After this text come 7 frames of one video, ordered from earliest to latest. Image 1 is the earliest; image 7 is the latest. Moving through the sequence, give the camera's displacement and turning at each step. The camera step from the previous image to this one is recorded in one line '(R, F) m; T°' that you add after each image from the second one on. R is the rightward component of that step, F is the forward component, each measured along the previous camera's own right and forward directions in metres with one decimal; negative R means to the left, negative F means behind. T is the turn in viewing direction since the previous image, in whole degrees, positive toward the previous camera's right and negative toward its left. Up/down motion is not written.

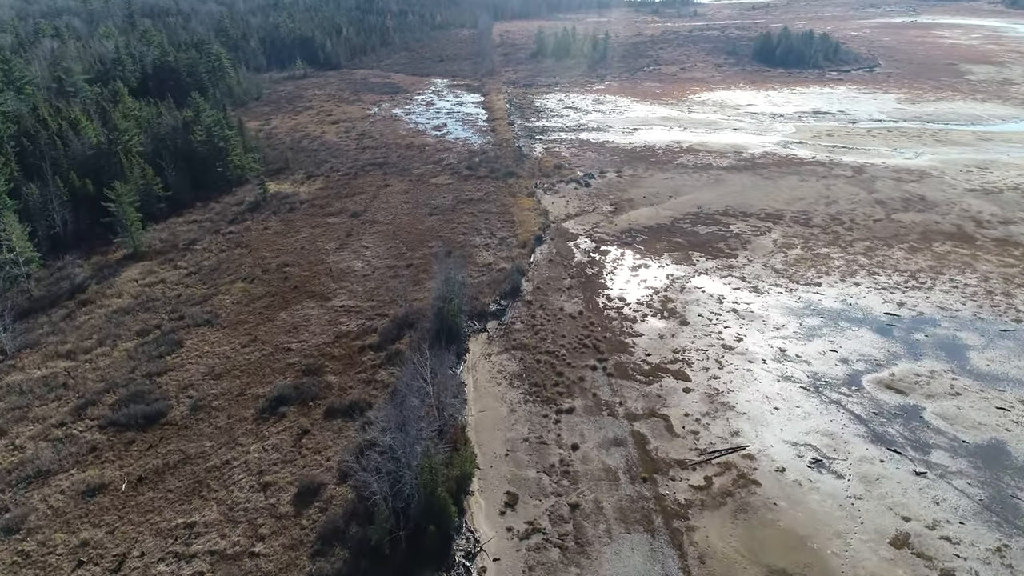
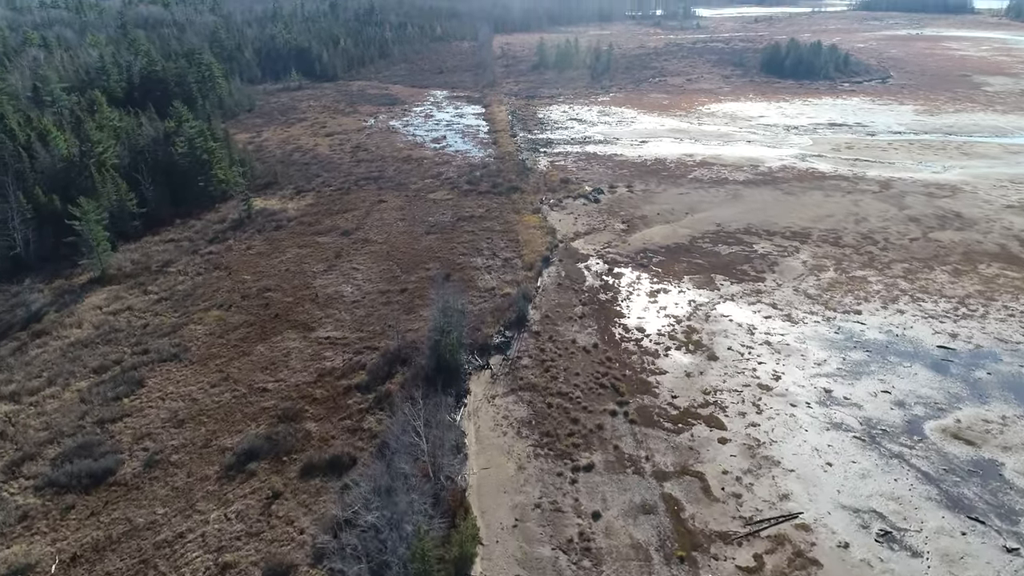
(-0.2, +2.7) m; 0°
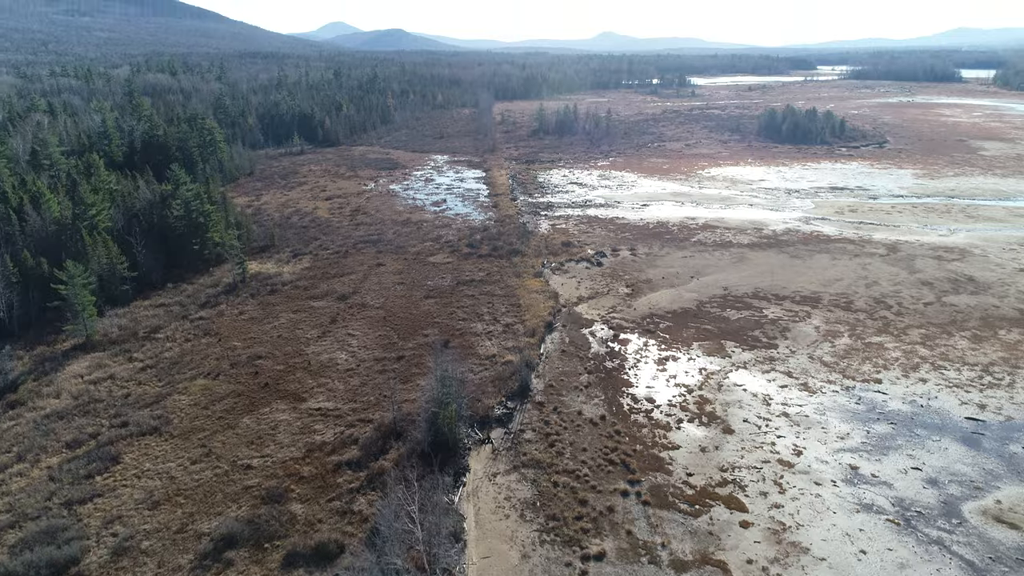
(-0.1, +1.0) m; 0°
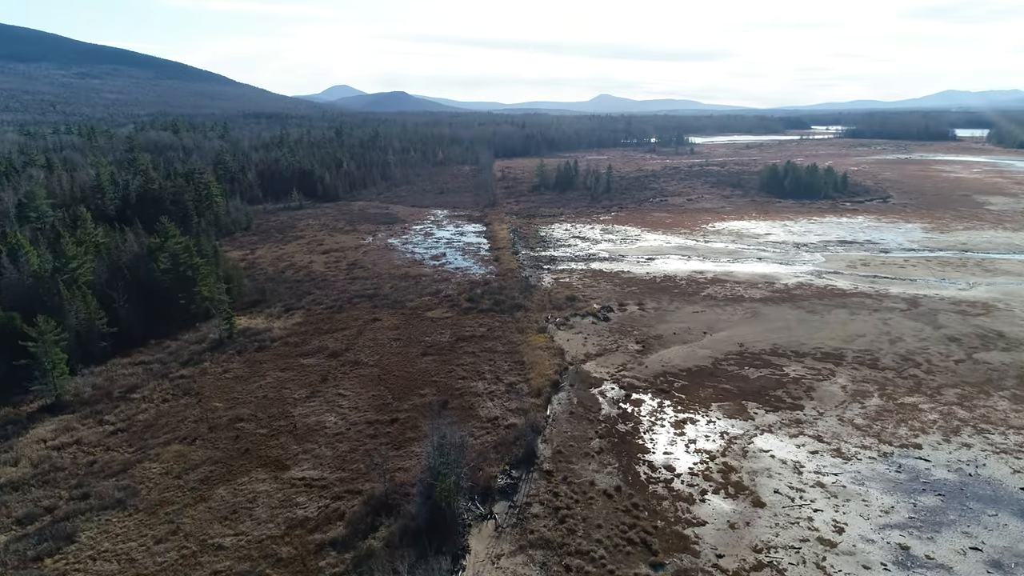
(-0.1, +1.7) m; 0°
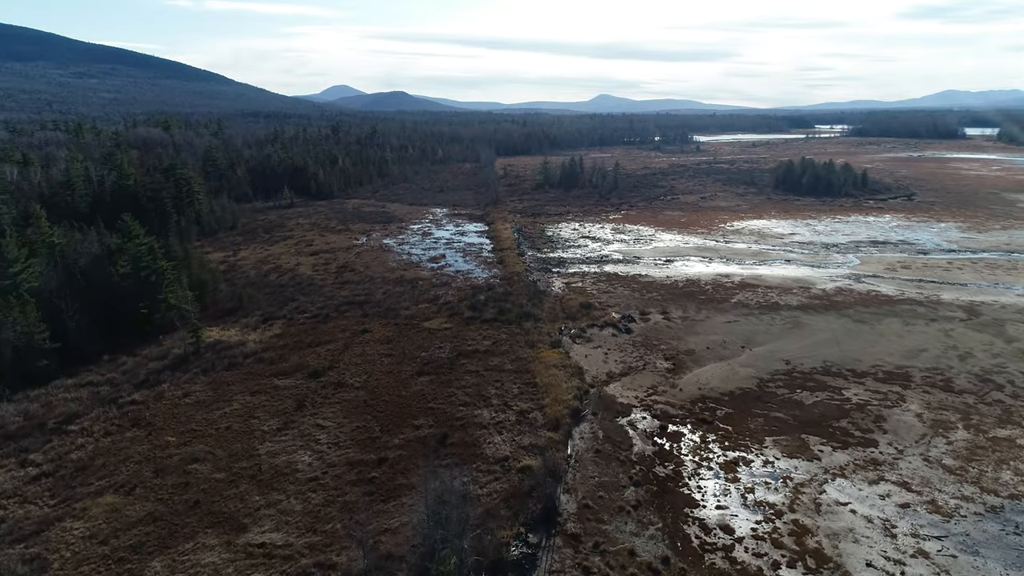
(-0.3, +4.0) m; 0°
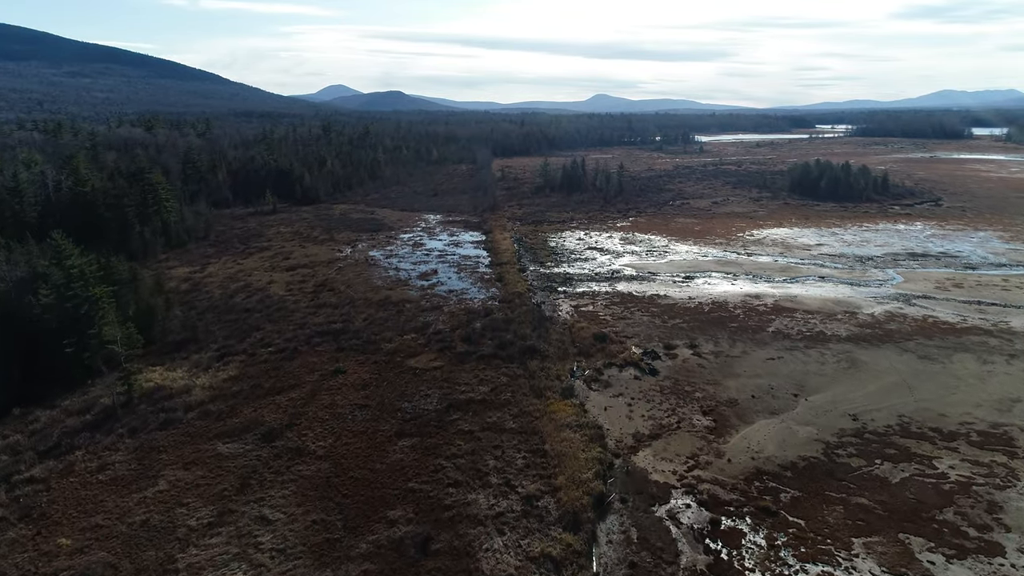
(-0.2, +4.8) m; 0°
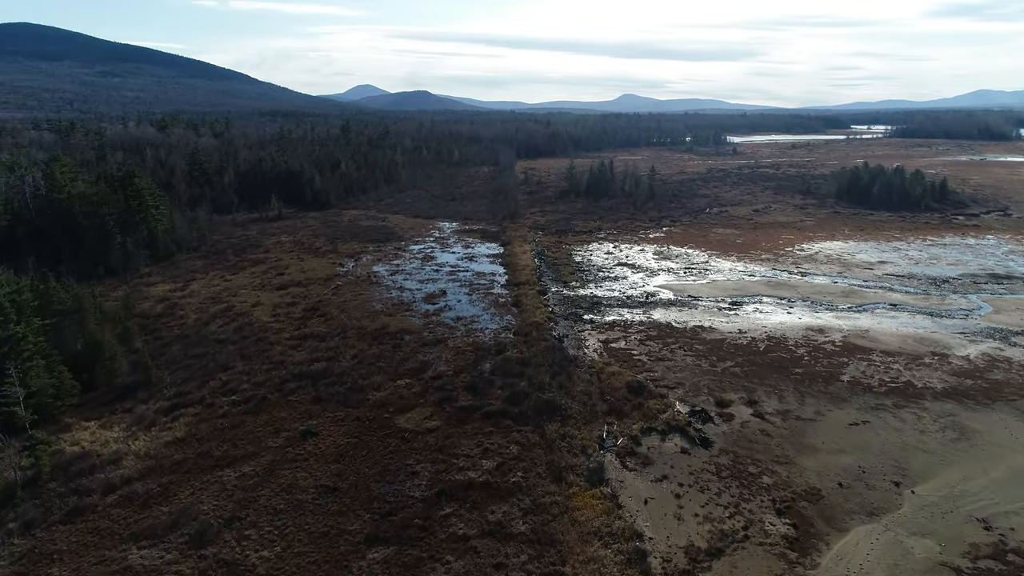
(+0.3, +5.0) m; -2°
